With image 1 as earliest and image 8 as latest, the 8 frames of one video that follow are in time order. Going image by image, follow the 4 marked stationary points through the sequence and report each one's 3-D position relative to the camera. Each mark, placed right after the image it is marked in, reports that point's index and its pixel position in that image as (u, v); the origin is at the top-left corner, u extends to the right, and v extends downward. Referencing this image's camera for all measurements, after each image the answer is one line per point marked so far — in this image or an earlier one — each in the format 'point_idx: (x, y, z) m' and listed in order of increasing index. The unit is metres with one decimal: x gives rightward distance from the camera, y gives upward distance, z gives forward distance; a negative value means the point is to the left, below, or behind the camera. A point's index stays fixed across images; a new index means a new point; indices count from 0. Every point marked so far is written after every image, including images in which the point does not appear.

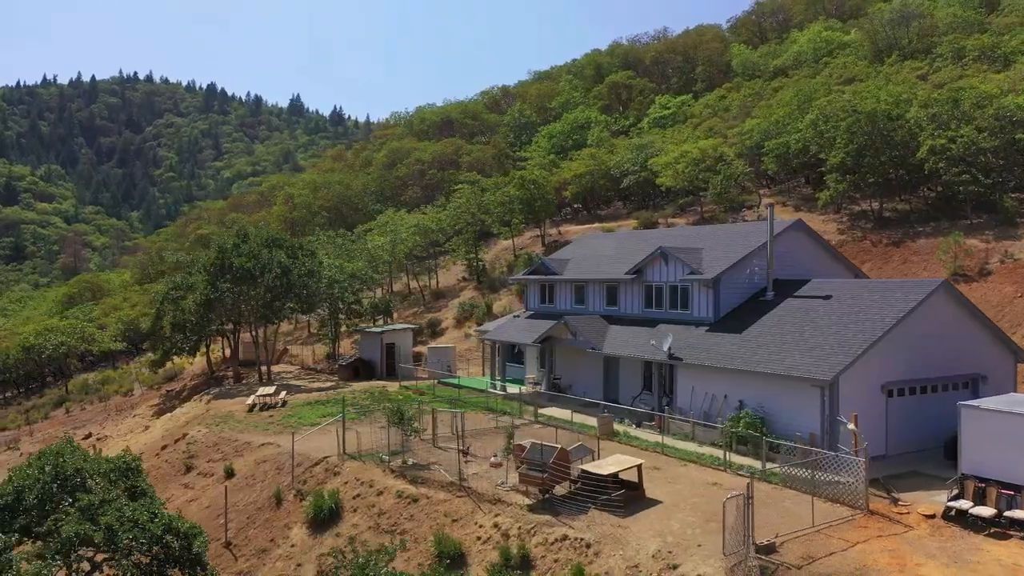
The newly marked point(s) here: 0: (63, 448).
0: (-8.0, -3.0, +15.2) m
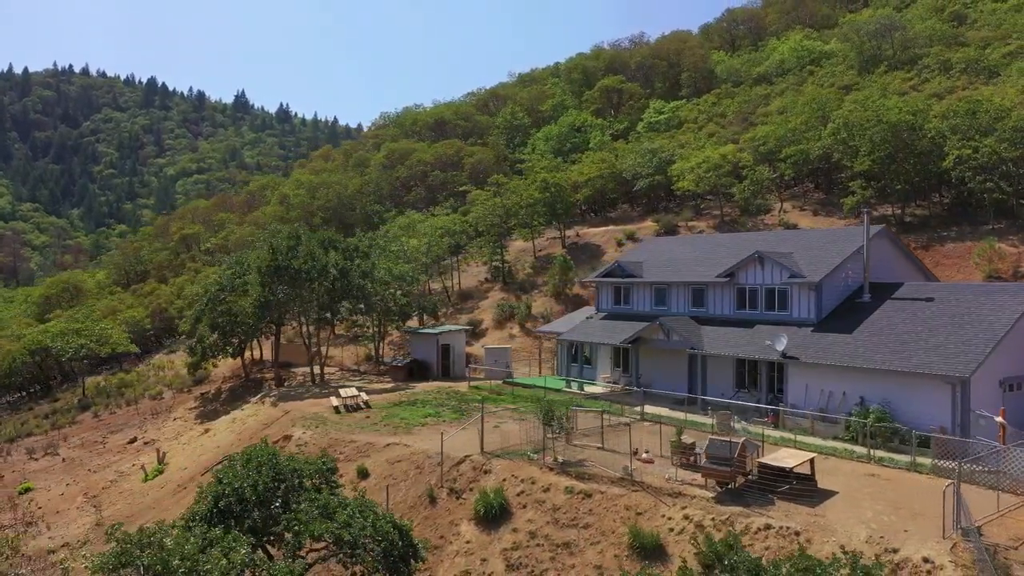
0: (-4.6, -3.0, +15.4) m
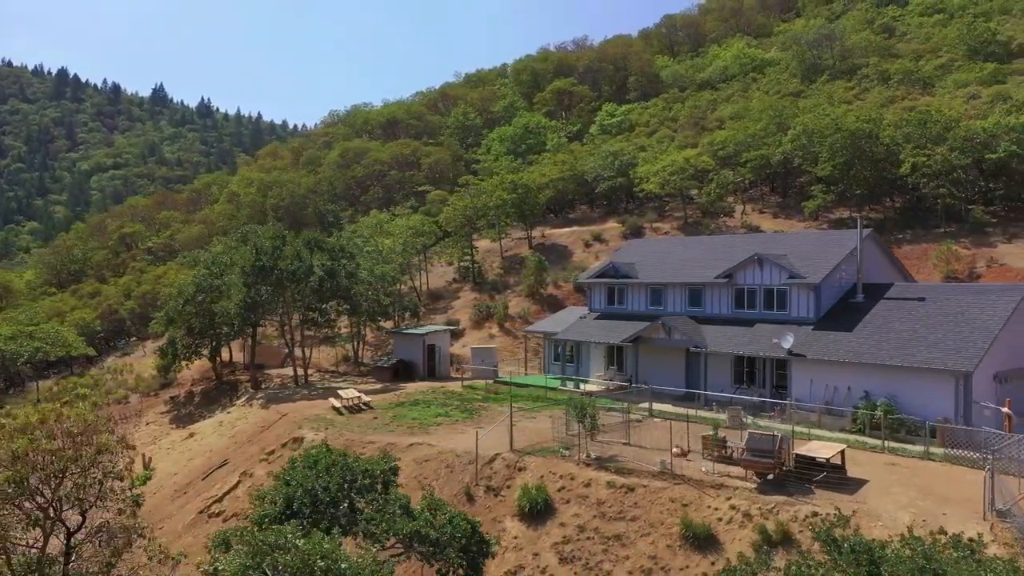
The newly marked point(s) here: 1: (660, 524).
0: (-3.5, -3.1, +15.5) m
1: (+2.9, -4.7, +16.3) m
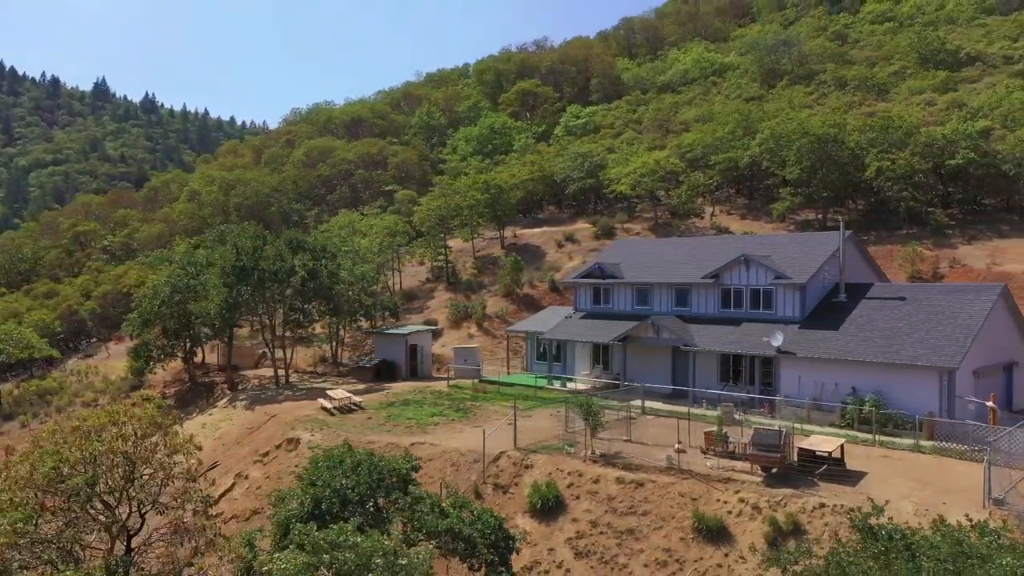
0: (-3.1, -3.1, +15.6) m
1: (+3.2, -4.7, +16.8) m
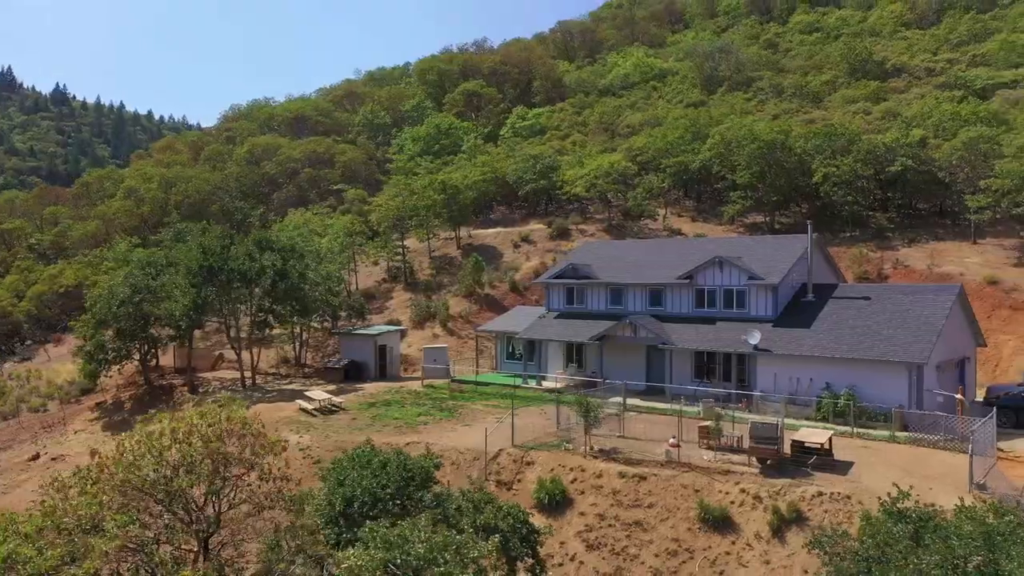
0: (-2.7, -3.1, +15.7) m
1: (+3.5, -4.7, +17.5) m
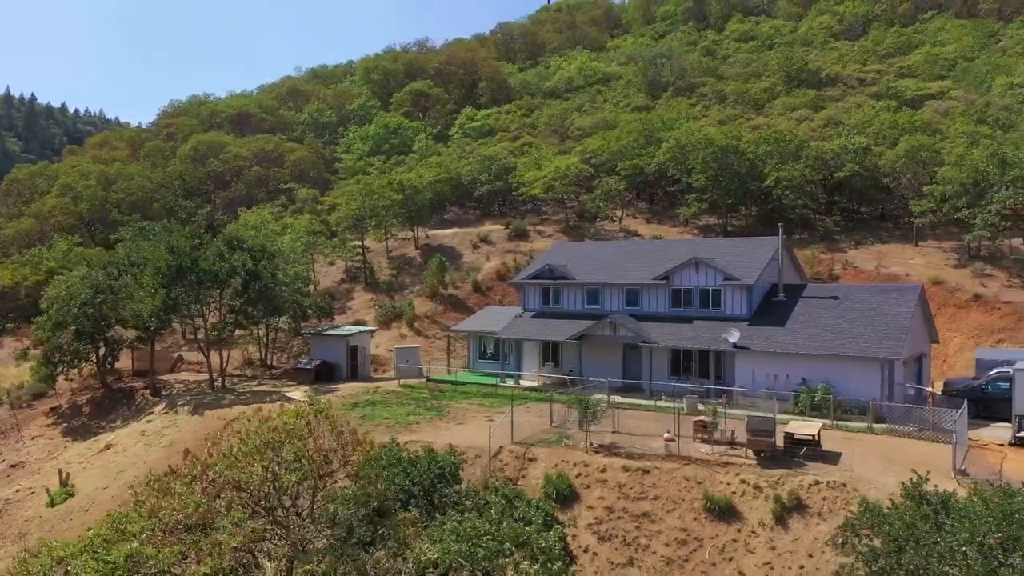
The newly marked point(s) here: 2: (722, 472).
0: (-2.2, -3.1, +15.9) m
1: (+3.8, -4.7, +18.3) m
2: (+4.8, -4.2, +18.7) m
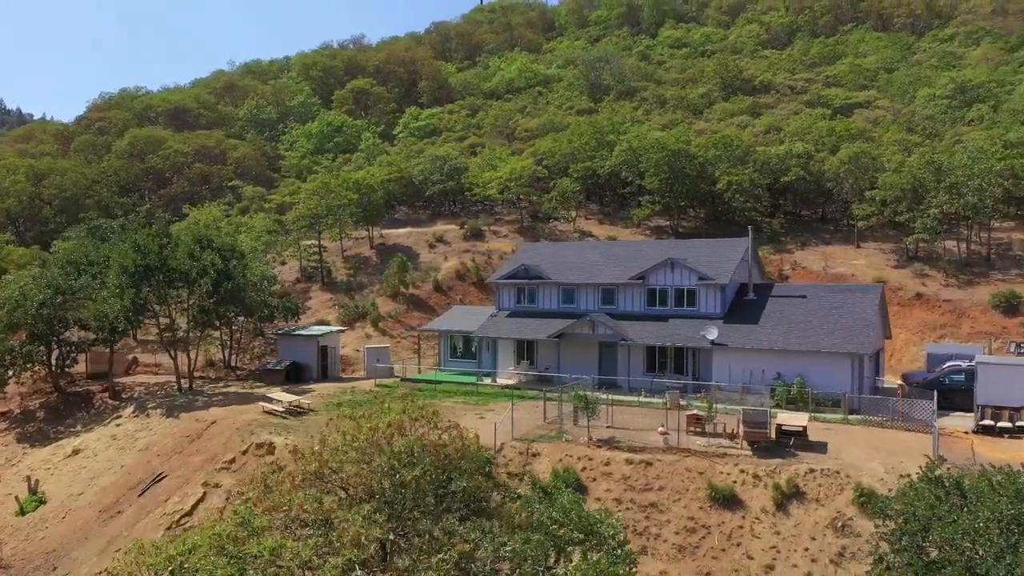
0: (-1.7, -3.1, +16.2) m
1: (+4.0, -4.7, +19.1) m
2: (+5.0, -4.2, +19.7) m
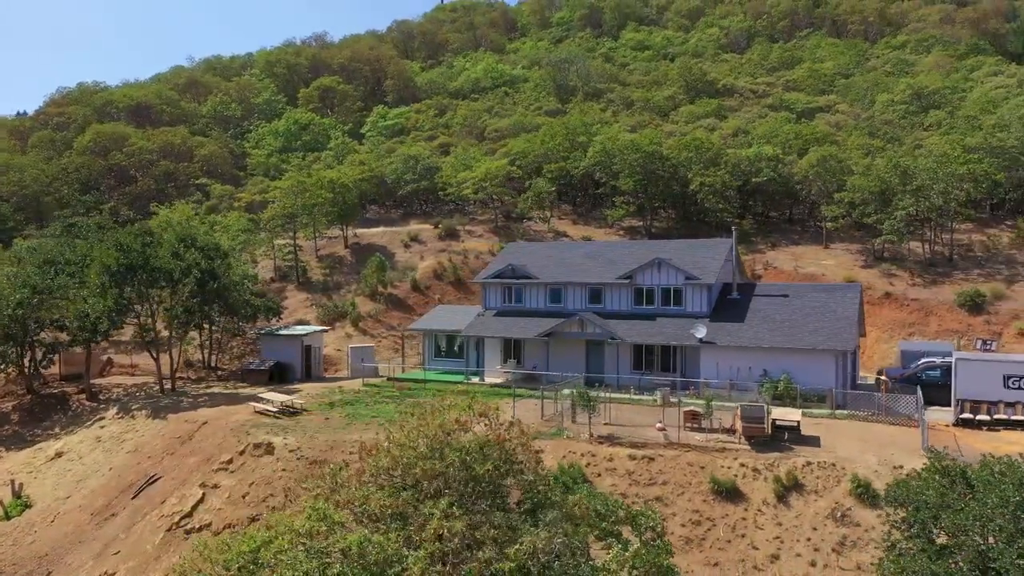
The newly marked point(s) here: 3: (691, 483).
0: (-1.4, -3.1, +16.5) m
1: (+4.2, -4.7, +19.7) m
2: (+5.1, -4.2, +20.3) m
3: (+4.2, -4.7, +19.7) m
